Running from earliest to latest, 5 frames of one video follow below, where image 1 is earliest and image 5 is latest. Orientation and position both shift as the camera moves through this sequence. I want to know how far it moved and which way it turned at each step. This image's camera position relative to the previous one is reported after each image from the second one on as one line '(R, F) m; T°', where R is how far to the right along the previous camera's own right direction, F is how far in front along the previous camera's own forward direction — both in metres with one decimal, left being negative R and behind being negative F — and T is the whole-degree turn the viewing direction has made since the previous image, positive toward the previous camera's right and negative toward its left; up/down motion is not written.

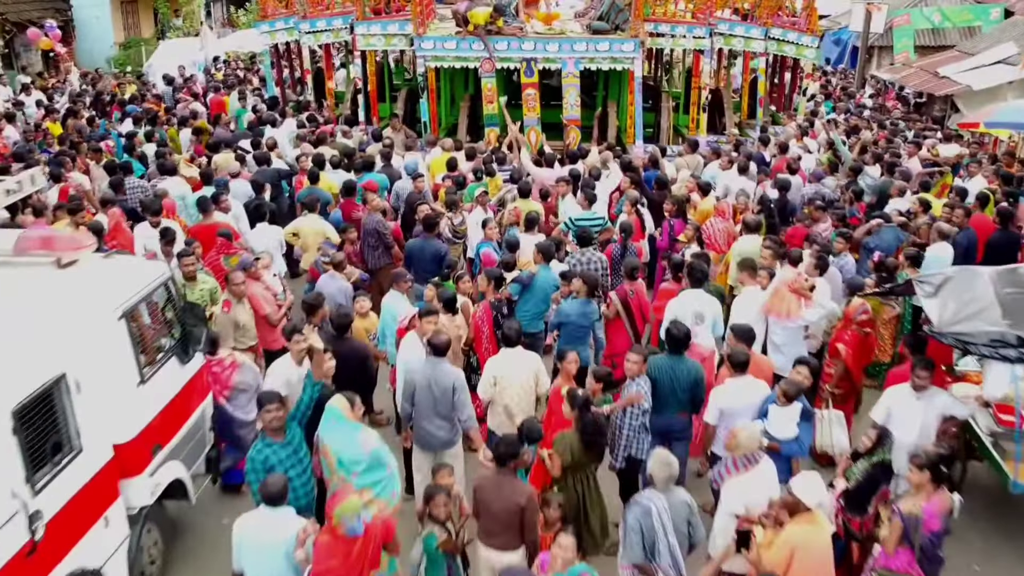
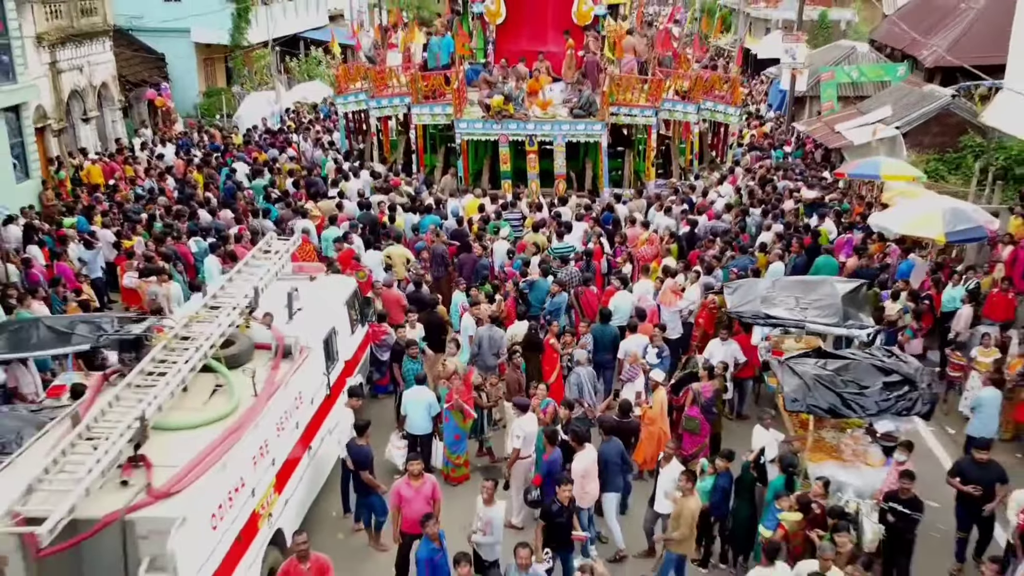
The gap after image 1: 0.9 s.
(-0.1, -4.2) m; 0°
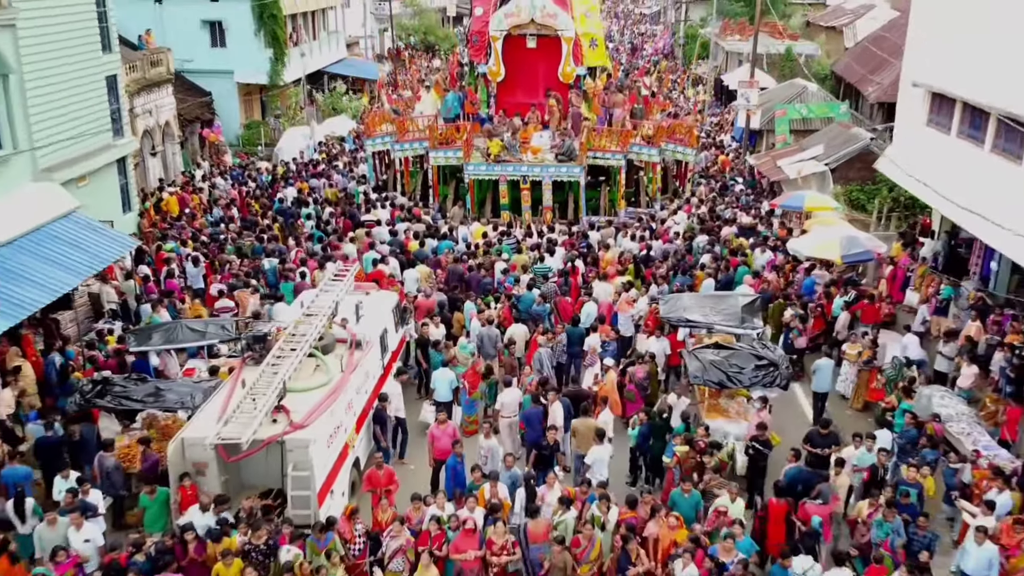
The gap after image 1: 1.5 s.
(+0.1, -3.4) m; 0°
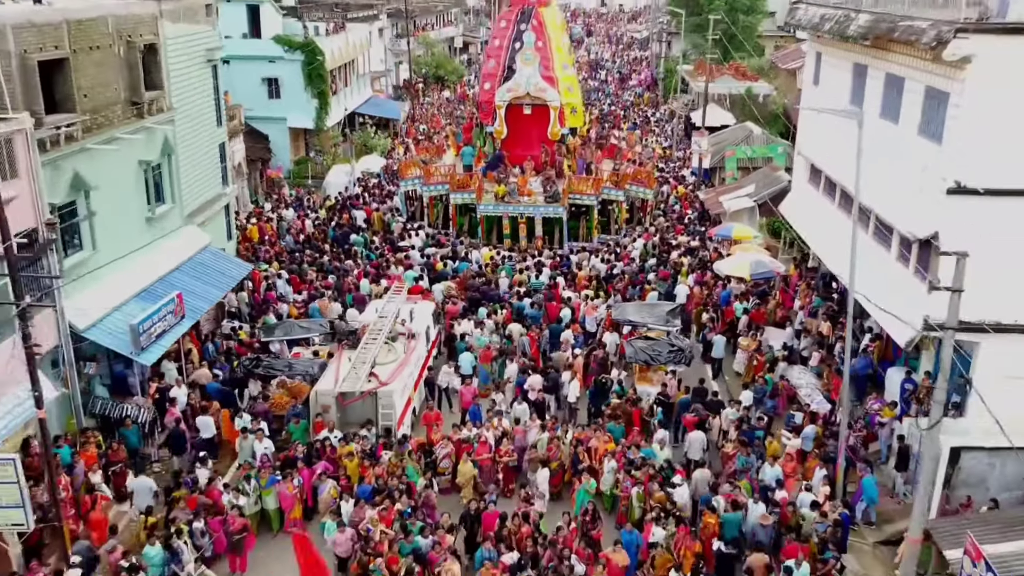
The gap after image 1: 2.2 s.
(0.0, -5.6) m; 0°
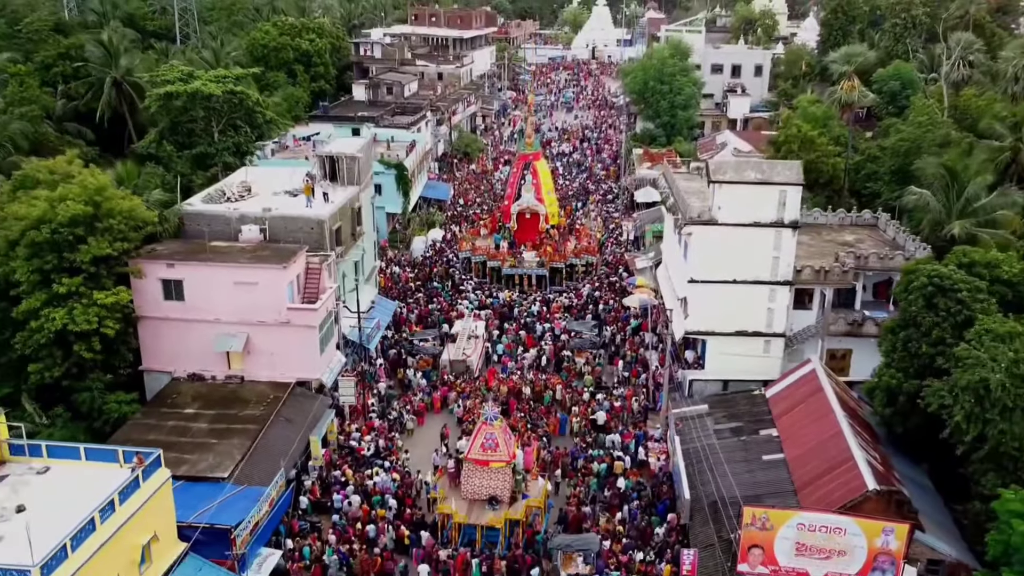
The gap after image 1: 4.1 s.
(-0.1, -20.2) m; 0°
